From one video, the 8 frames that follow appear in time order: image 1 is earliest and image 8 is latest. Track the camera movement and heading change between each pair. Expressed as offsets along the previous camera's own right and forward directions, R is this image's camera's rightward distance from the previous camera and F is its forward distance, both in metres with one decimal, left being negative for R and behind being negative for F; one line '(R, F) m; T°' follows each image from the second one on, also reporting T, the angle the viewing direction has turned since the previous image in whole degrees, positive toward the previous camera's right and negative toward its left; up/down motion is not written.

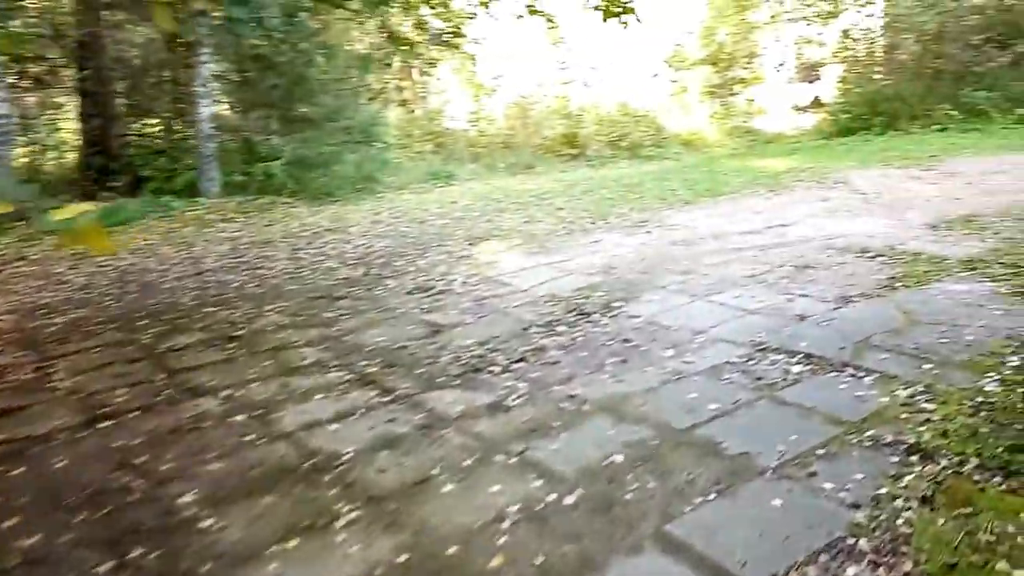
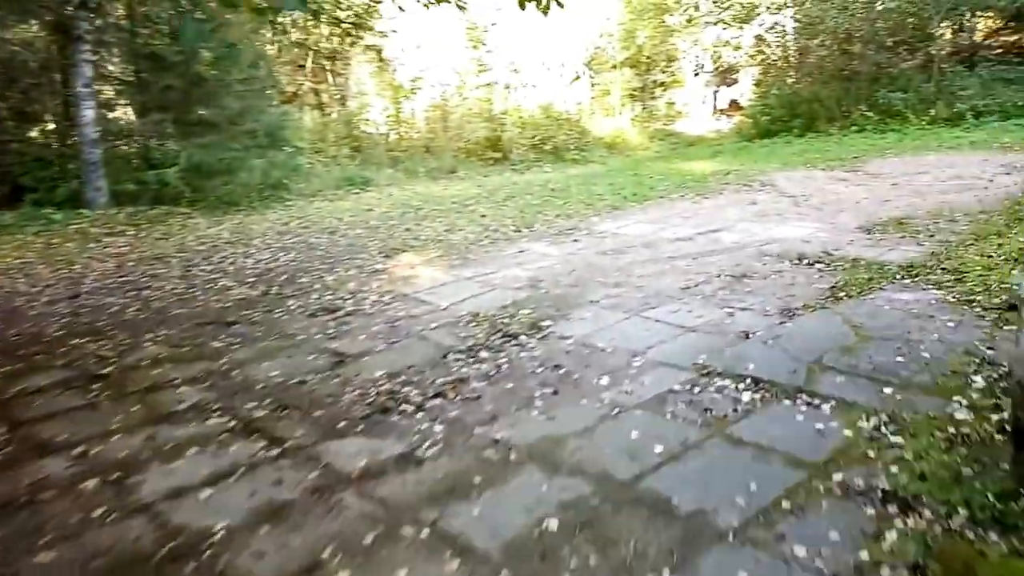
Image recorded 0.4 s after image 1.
(+0.1, +0.5) m; +5°
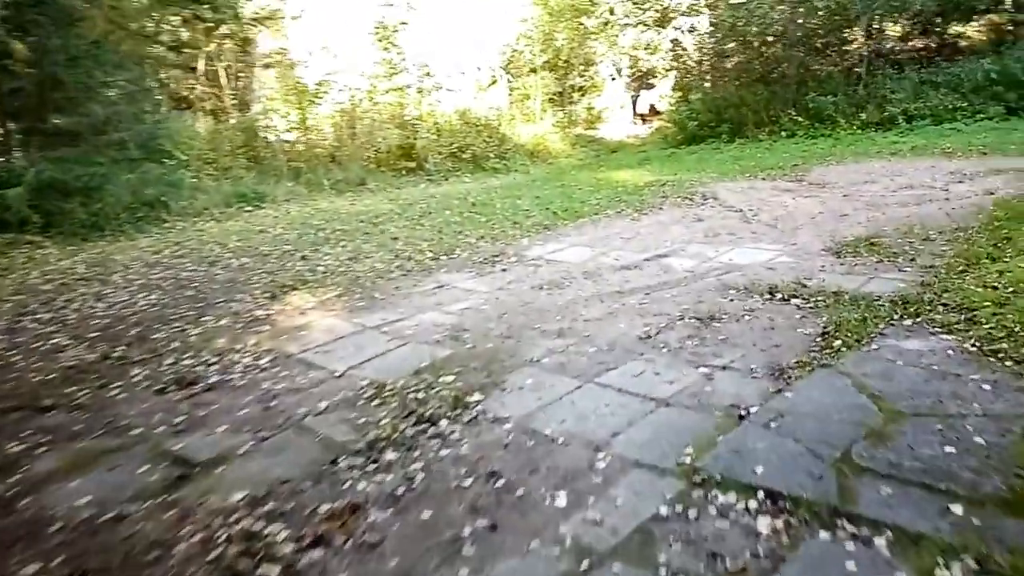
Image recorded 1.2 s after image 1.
(0.0, +1.1) m; +6°
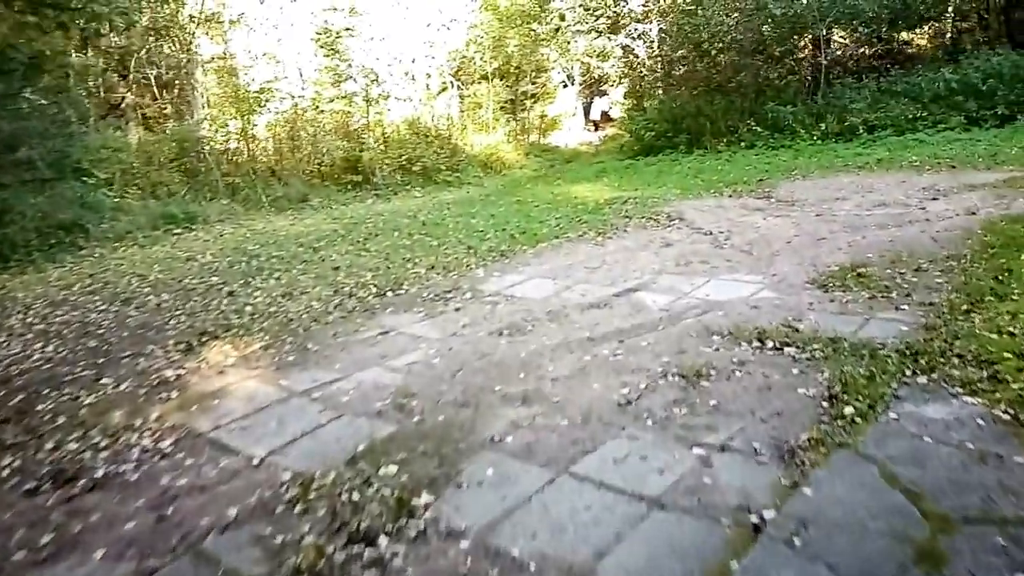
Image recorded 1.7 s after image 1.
(0.0, +0.6) m; +3°
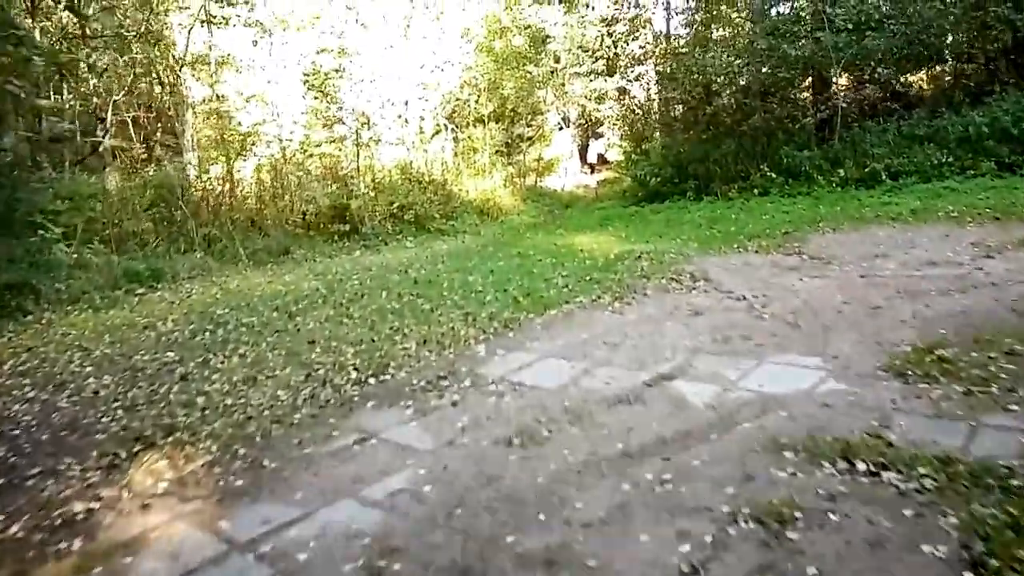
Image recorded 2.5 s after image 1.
(-0.1, +0.9) m; 0°
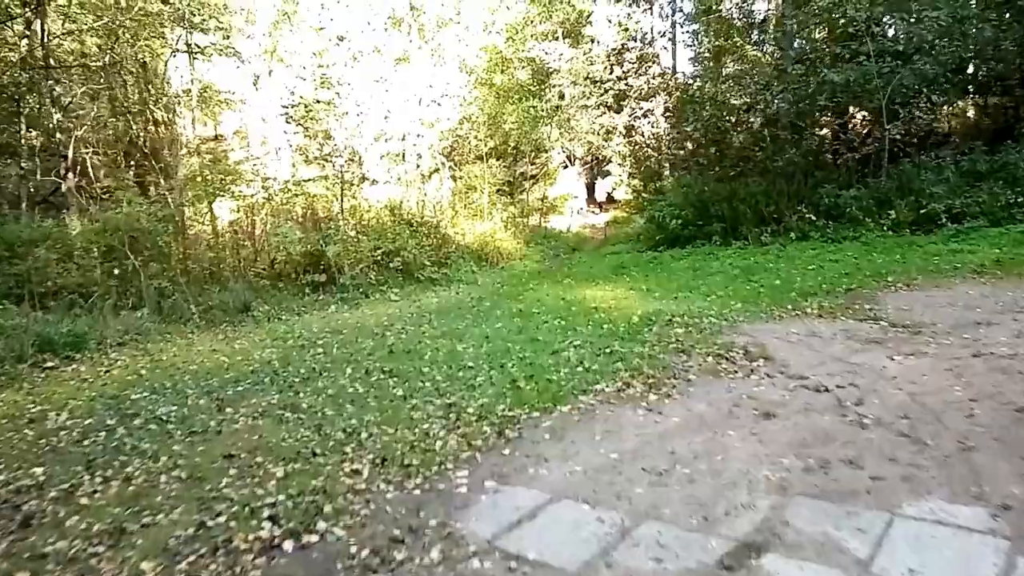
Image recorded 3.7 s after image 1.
(0.0, +1.6) m; 0°
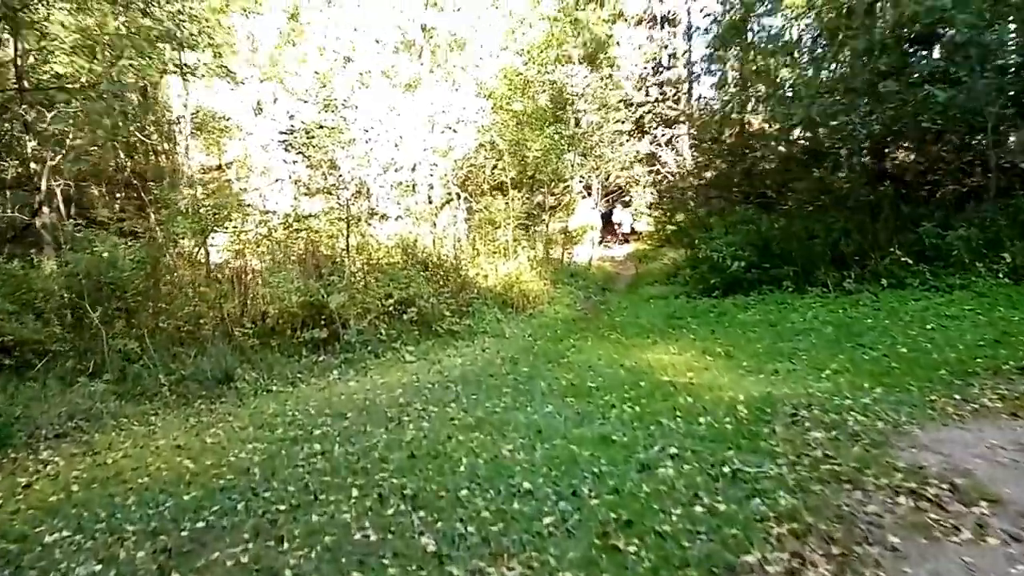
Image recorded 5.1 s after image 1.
(-0.4, +1.7) m; 0°
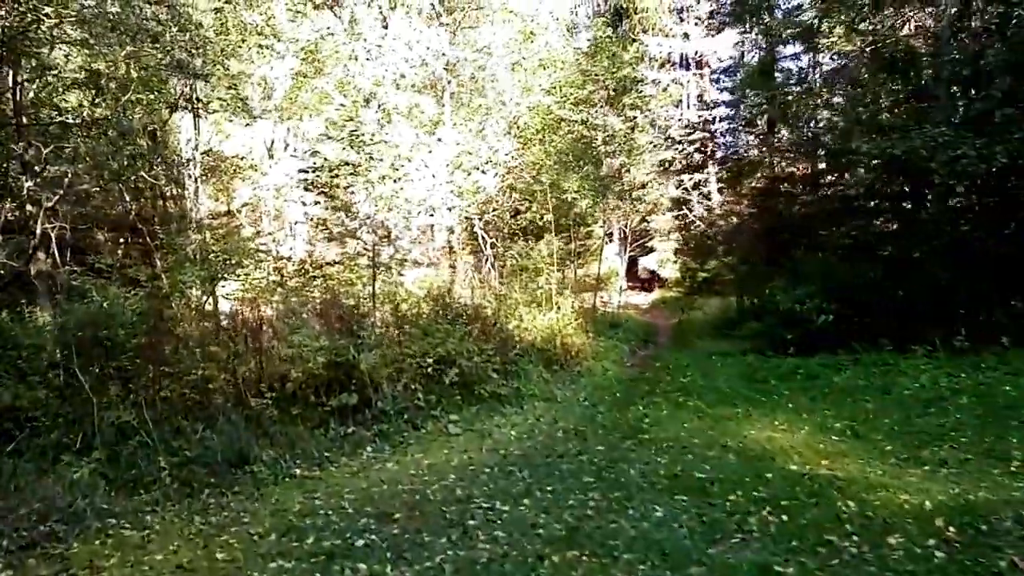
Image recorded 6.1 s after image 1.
(-0.5, +1.2) m; 0°
